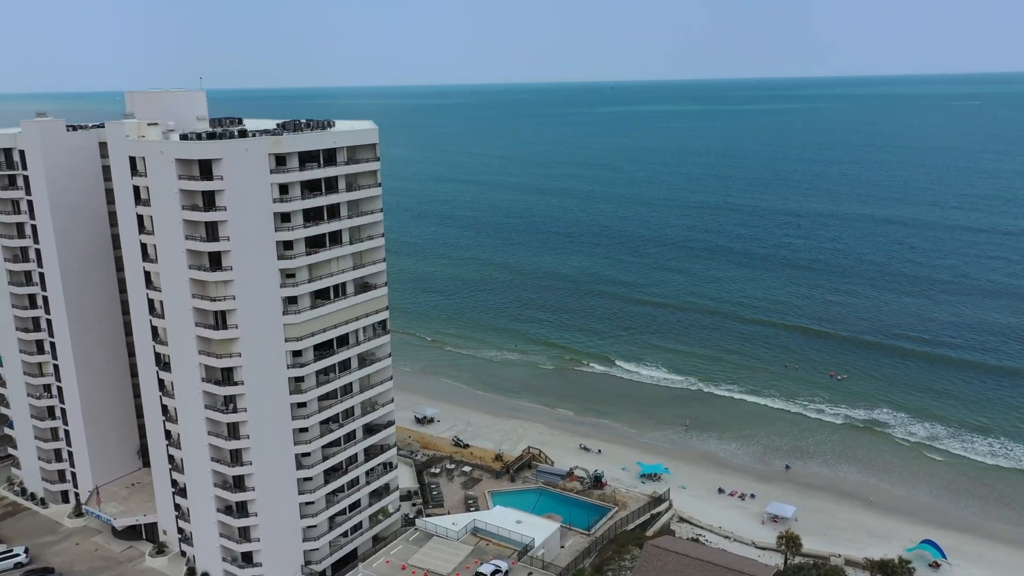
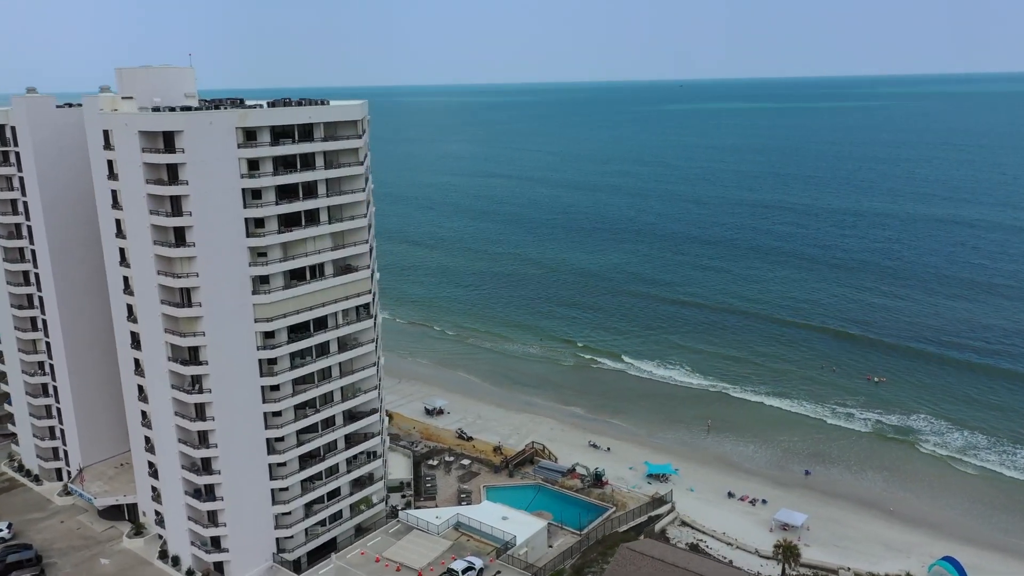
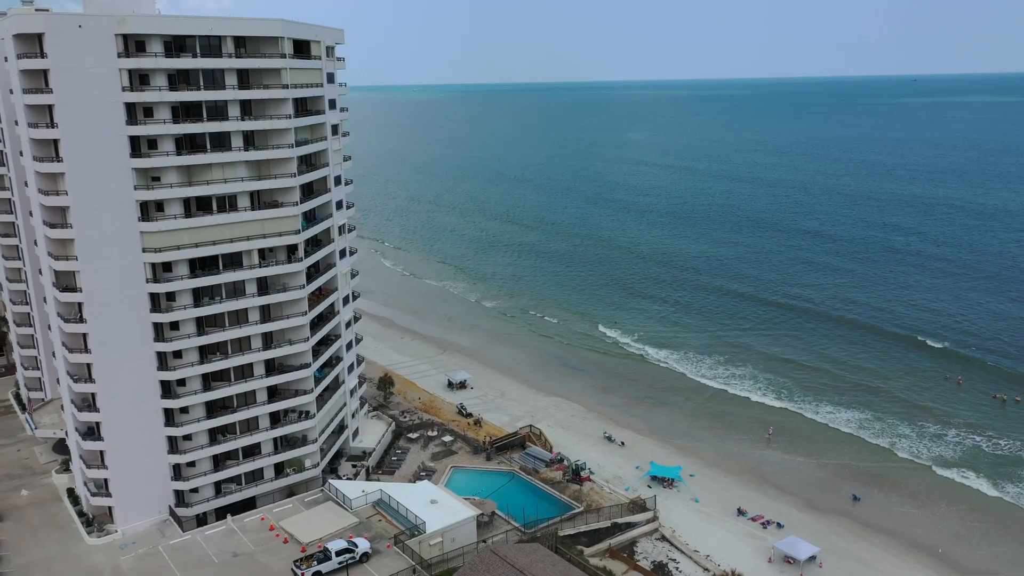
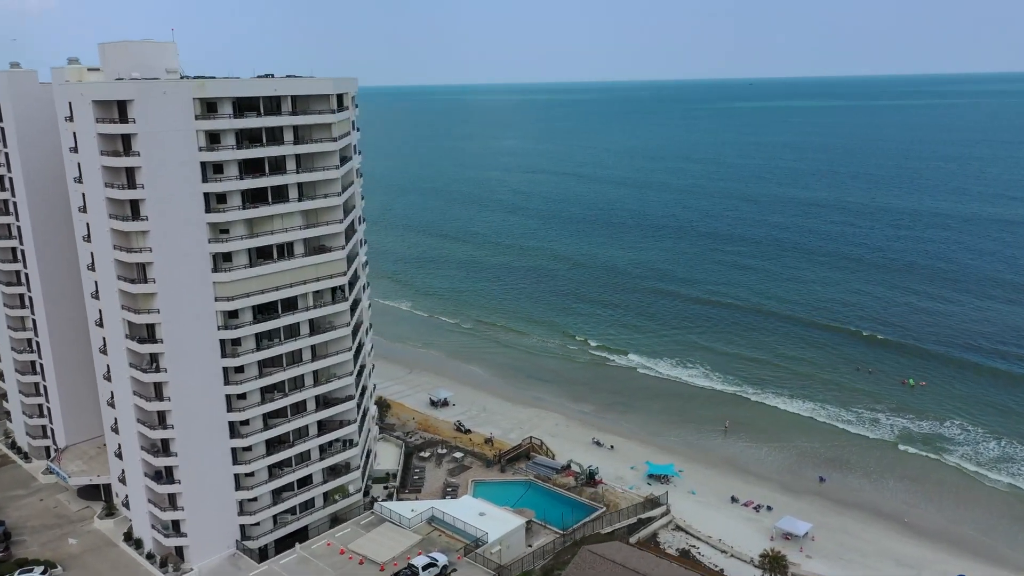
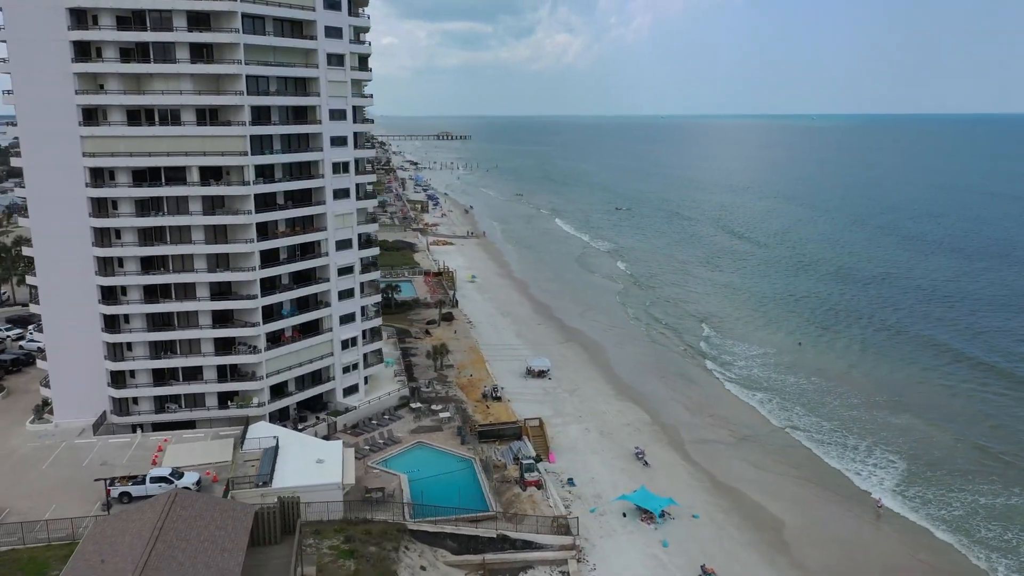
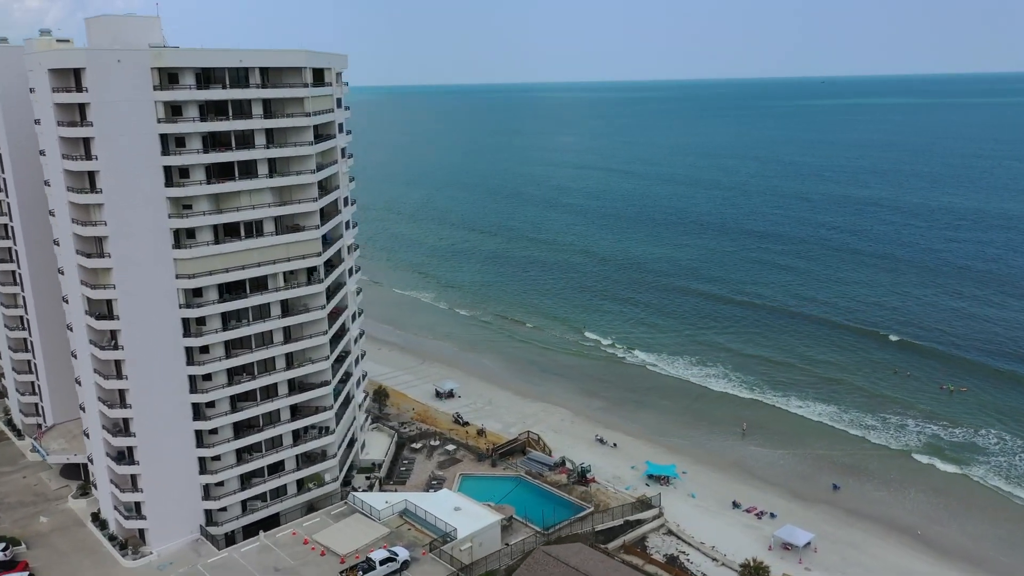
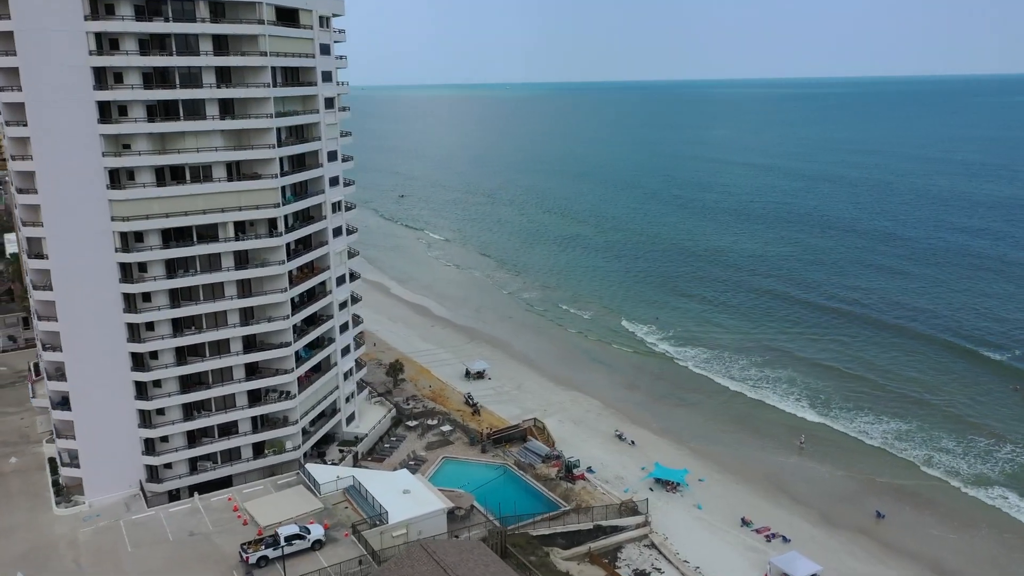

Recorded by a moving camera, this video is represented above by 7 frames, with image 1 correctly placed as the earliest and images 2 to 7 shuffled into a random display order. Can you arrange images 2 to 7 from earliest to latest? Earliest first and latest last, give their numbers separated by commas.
2, 4, 6, 3, 7, 5
